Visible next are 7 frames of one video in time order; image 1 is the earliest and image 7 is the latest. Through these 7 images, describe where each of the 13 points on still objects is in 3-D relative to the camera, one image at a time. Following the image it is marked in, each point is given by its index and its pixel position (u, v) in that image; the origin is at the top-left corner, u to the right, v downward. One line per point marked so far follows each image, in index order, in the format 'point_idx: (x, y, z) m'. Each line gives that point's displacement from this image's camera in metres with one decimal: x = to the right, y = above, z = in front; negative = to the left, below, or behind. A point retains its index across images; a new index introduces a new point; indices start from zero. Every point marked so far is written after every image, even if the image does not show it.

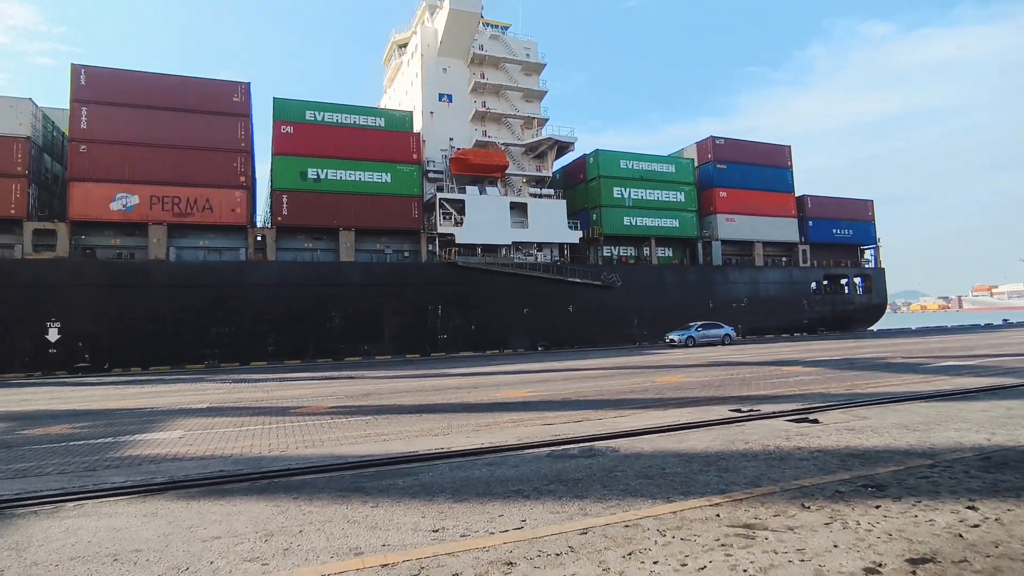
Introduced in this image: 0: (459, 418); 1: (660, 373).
0: (-0.7, -1.6, +7.6) m
1: (+3.3, -1.9, +13.9) m
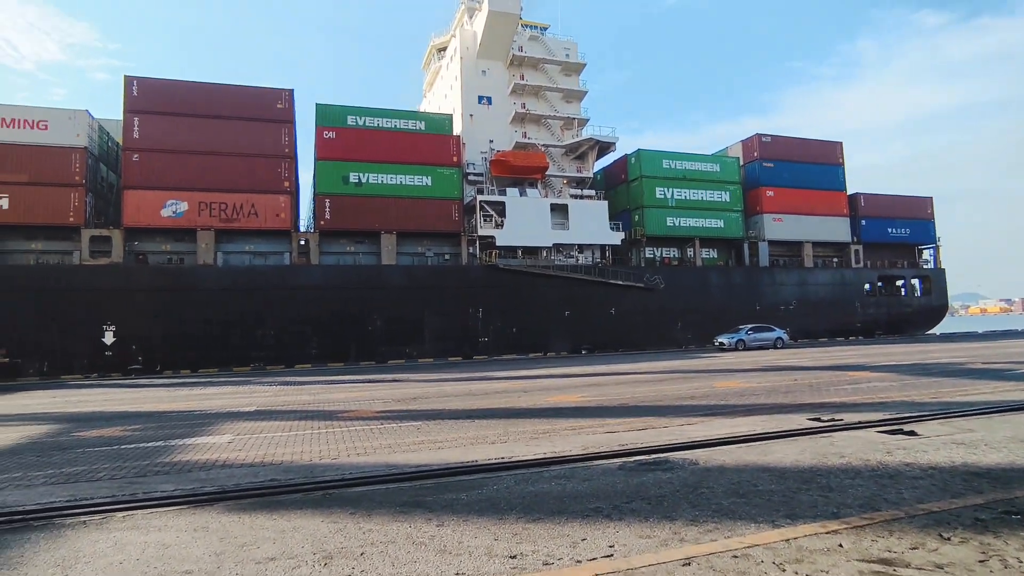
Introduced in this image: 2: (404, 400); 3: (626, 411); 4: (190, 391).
0: (0.0, -1.6, +7.3) m
1: (+4.4, -1.9, +13.2) m
2: (-1.9, -2.0, +11.0) m
3: (+1.5, -1.7, +8.3) m
4: (-7.7, -2.5, +14.6) m
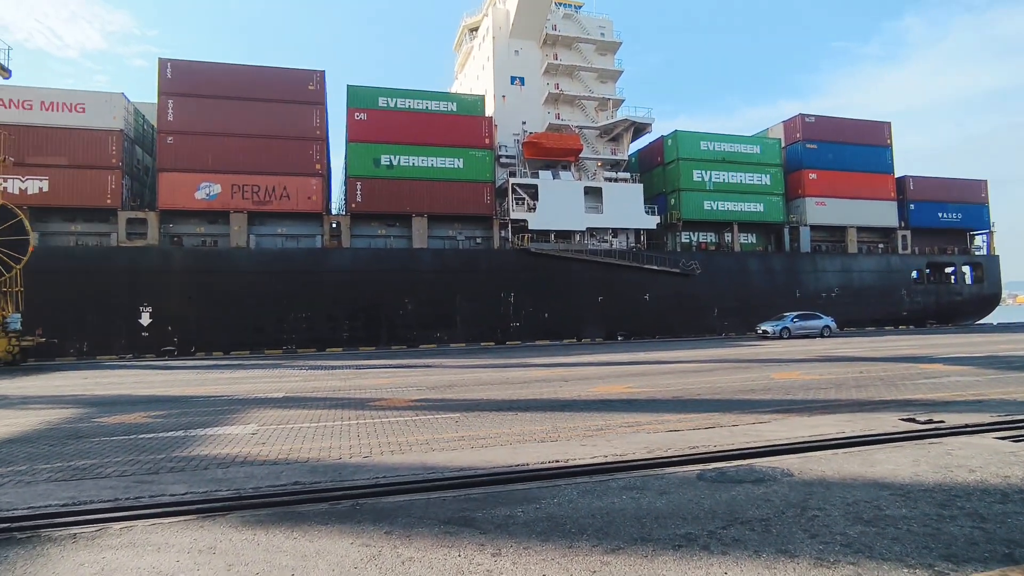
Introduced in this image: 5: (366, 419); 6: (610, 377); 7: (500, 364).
0: (+0.5, -1.4, +6.6) m
1: (+5.2, -1.6, +12.3) m
2: (-1.2, -1.7, +10.4) m
3: (+2.1, -1.4, +7.6) m
4: (-6.8, -2.0, +14.3) m
5: (-1.6, -1.5, +6.9) m
6: (+1.8, -1.7, +11.5) m
7: (-0.3, -1.9, +15.7) m
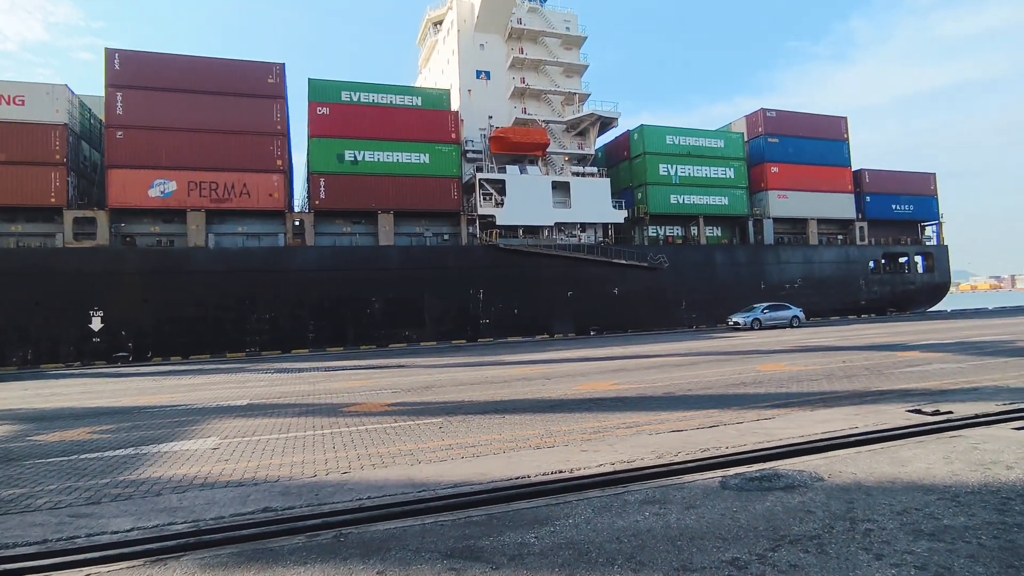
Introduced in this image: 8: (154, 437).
0: (+0.4, -1.3, +6.1) m
1: (+4.7, -1.4, +12.1) m
2: (-1.5, -1.6, +9.8) m
3: (+1.9, -1.3, +7.2) m
4: (-7.3, -2.0, +13.5) m
5: (-1.8, -1.4, +6.4) m
6: (+1.5, -1.5, +11.1) m
7: (-0.9, -1.8, +15.2) m
8: (-3.8, -1.6, +6.5) m
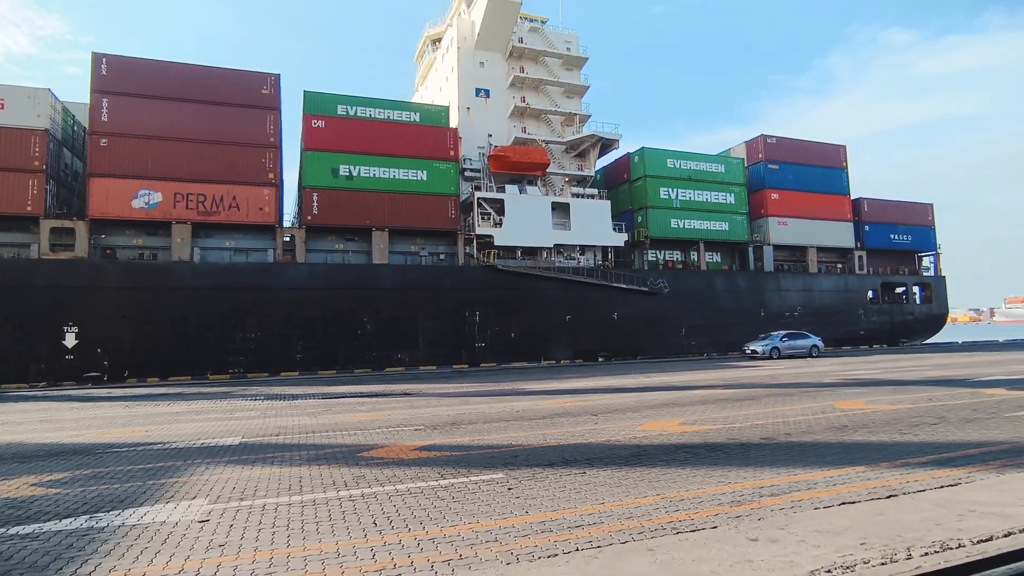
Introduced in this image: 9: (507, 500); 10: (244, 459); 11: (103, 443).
0: (+1.1, -1.5, +4.5) m
1: (+5.3, -1.8, +10.6) m
2: (-0.9, -1.8, +8.2) m
3: (+2.6, -1.5, +5.7) m
4: (-6.8, -2.3, +11.7) m
5: (-1.1, -1.5, +4.8) m
6: (+2.0, -1.9, +9.5) m
7: (-0.4, -2.3, +13.6) m
8: (-3.1, -1.6, +4.8) m
9: (0.0, -1.5, +4.3) m
10: (-2.7, -1.7, +6.2) m
11: (-5.0, -1.9, +7.5) m
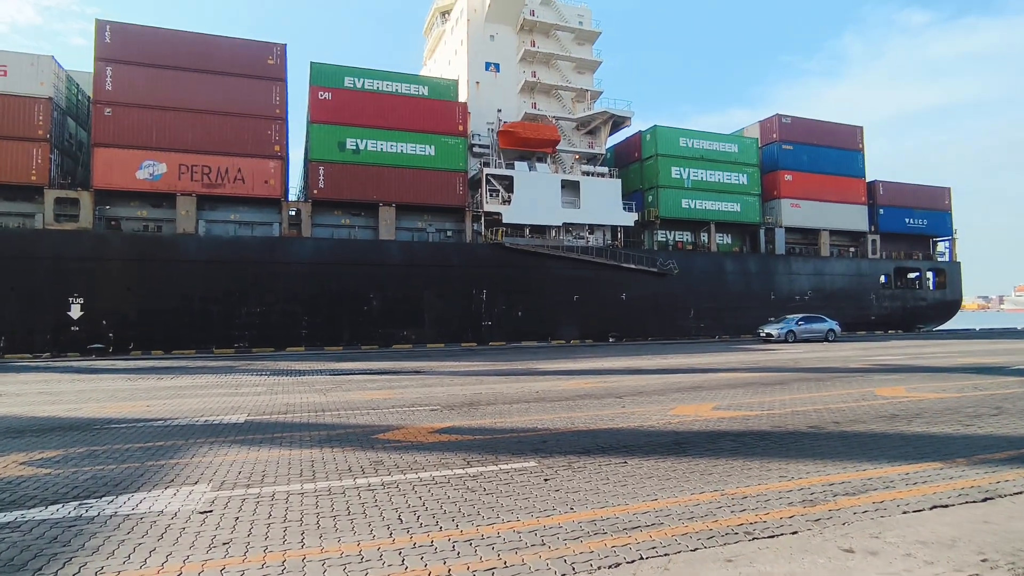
0: (+1.4, -1.3, +4.1) m
1: (+5.6, -1.5, +10.1) m
2: (-0.7, -1.5, +7.8) m
3: (+2.9, -1.3, +5.2) m
4: (-6.5, -1.7, +11.3) m
5: (-0.8, -1.3, +4.3) m
6: (+2.3, -1.5, +9.0) m
7: (-0.1, -1.8, +13.1) m
8: (-2.8, -1.3, +4.4) m
9: (+0.3, -1.3, +3.9) m
10: (-2.5, -1.4, +5.7) m
11: (-4.7, -1.5, +7.0) m
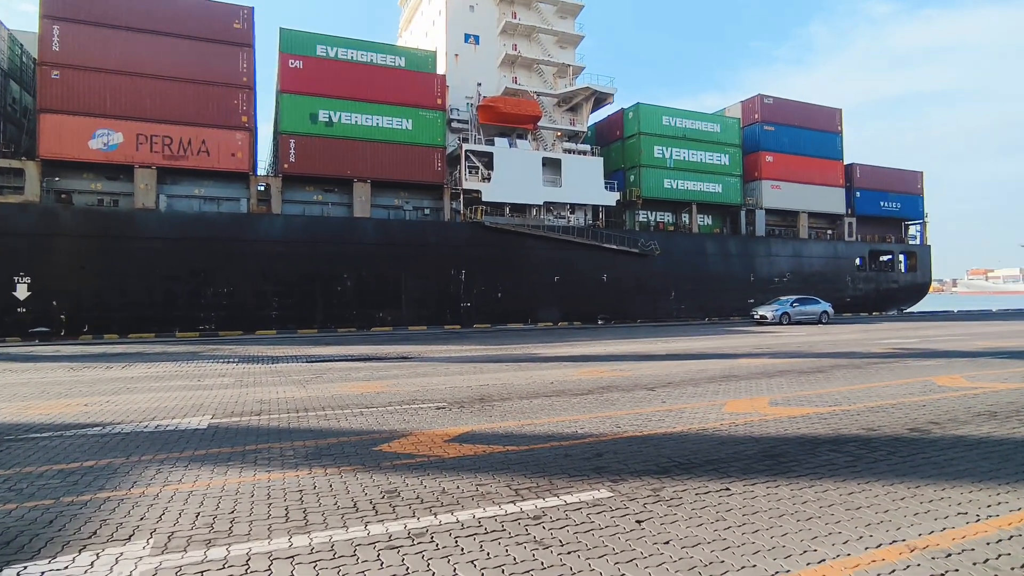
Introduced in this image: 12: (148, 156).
0: (+1.8, -1.1, +2.9) m
1: (+5.7, -1.2, +9.1) m
2: (-0.4, -1.2, +6.5) m
3: (+3.2, -1.1, +4.1) m
4: (-6.4, -1.3, +9.8) m
5: (-0.5, -1.1, +3.0) m
6: (+2.5, -1.2, +7.9) m
7: (-0.1, -1.3, +11.9) m
8: (-2.4, -1.1, +3.0) m
9: (+0.7, -1.1, +2.6) m
10: (-2.2, -1.2, +4.4) m
11: (-4.5, -1.2, +5.6) m
12: (-11.4, +4.4, +19.1) m
